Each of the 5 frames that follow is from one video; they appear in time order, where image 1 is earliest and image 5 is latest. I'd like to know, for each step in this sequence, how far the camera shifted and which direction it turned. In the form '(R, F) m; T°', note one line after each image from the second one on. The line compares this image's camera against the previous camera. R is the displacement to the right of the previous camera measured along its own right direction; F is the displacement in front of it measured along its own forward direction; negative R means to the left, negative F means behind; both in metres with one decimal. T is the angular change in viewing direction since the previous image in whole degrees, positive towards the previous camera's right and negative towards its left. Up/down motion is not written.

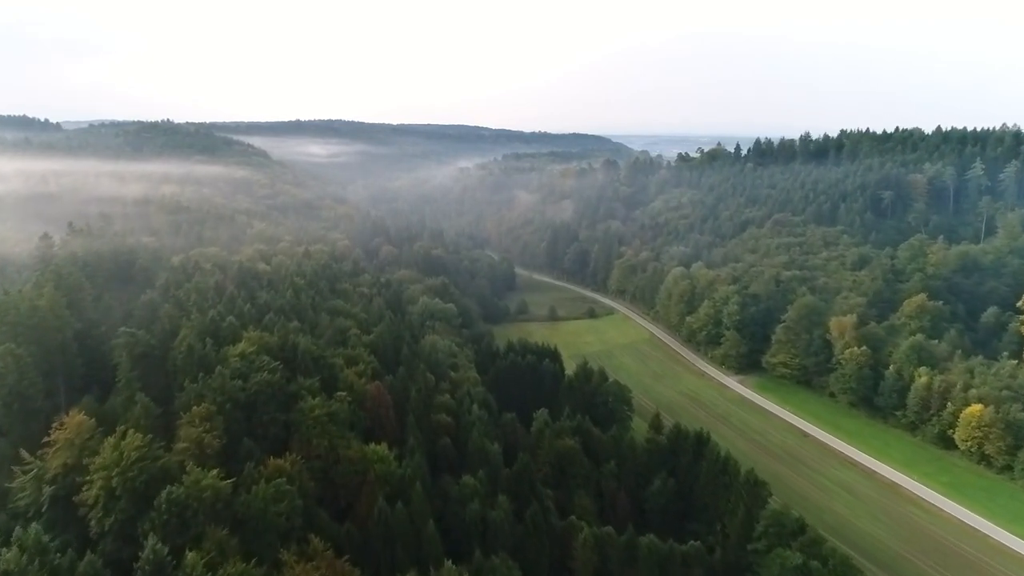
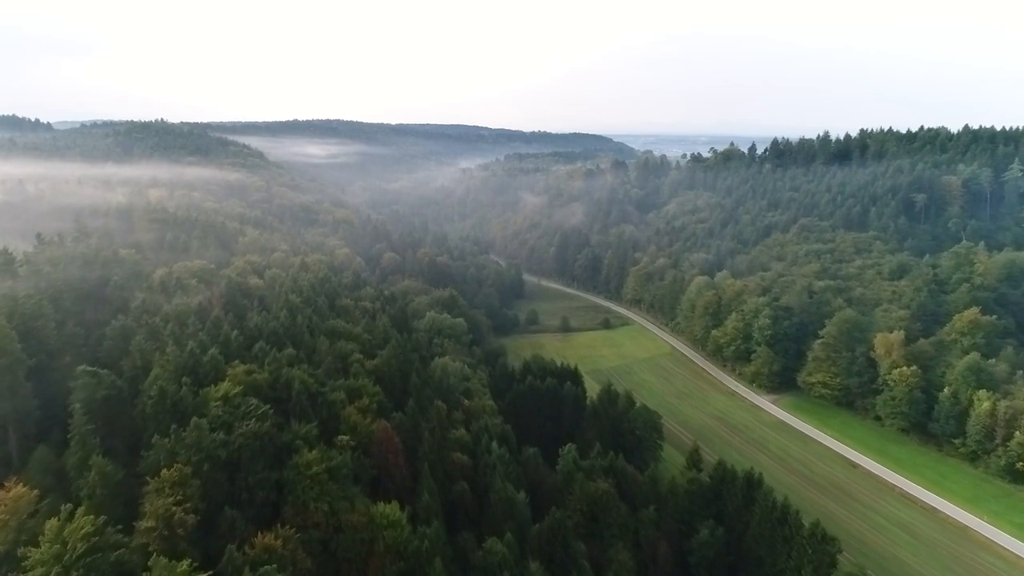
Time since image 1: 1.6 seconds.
(-2.3, +6.1) m; 0°
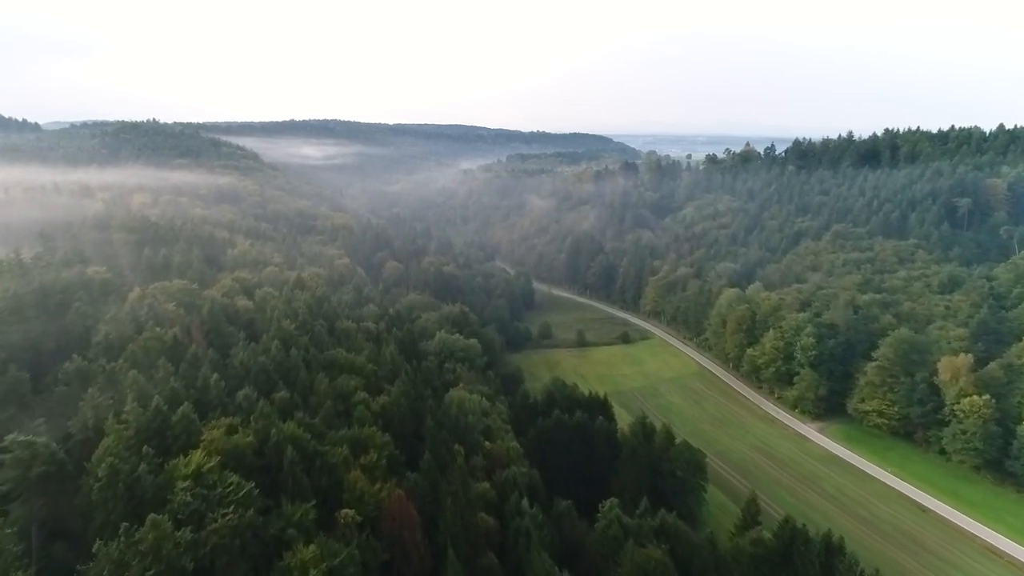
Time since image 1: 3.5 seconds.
(-2.8, +7.1) m; 0°
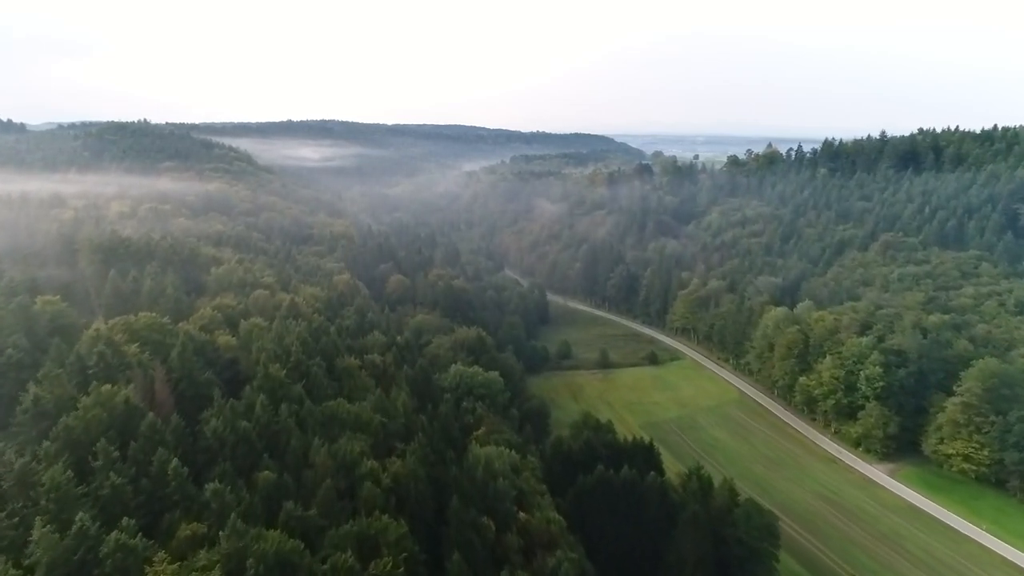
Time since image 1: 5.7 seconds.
(-3.2, +8.6) m; 0°
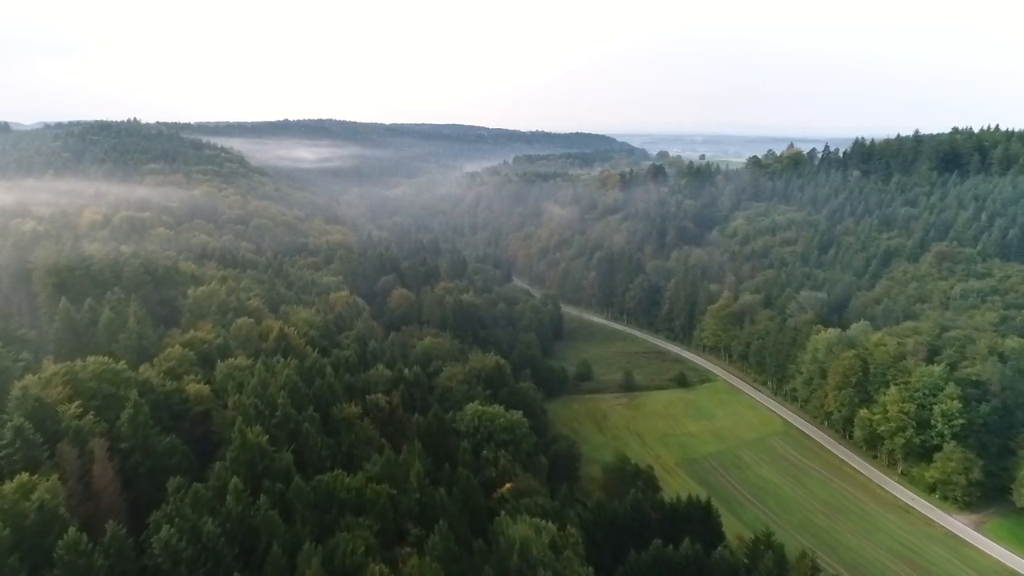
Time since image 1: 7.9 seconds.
(-2.8, +8.0) m; 0°
